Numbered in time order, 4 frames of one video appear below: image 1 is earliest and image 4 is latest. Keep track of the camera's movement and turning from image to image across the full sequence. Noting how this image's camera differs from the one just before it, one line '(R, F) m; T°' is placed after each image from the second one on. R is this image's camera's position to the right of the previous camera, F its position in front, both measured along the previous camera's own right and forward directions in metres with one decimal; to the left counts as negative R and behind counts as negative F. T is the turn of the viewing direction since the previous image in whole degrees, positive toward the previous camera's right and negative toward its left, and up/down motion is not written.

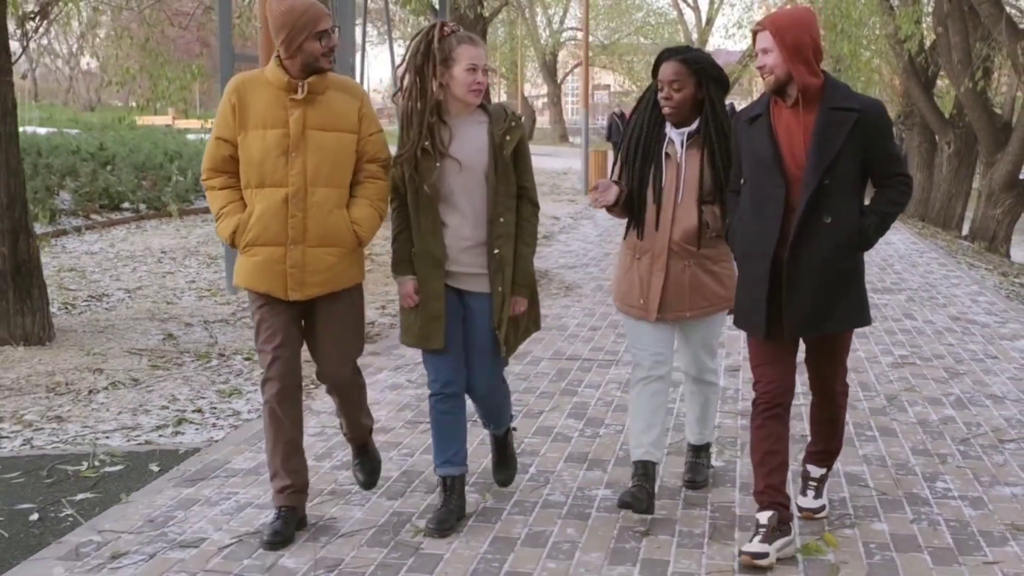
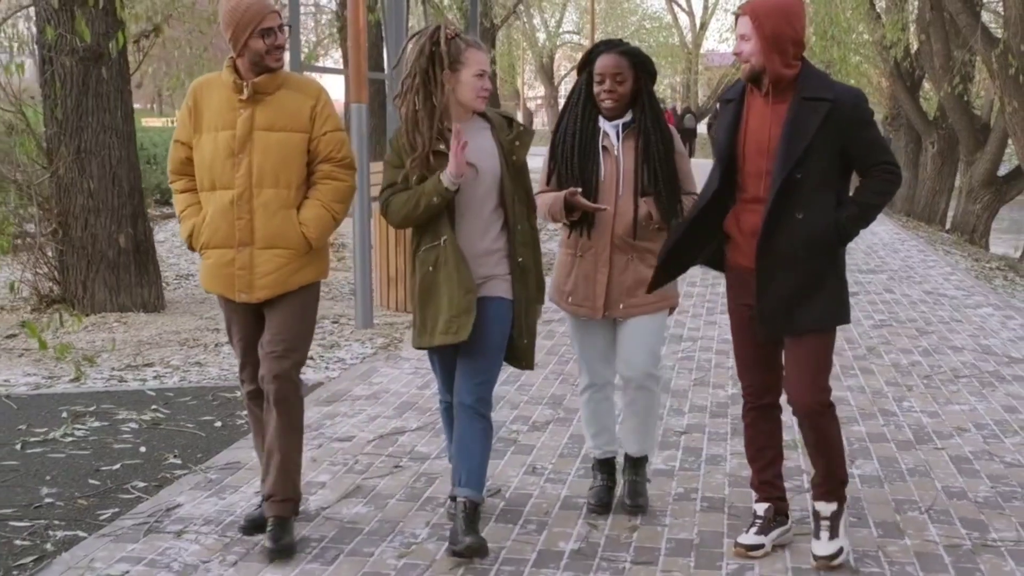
(-0.4, -1.3) m; 0°
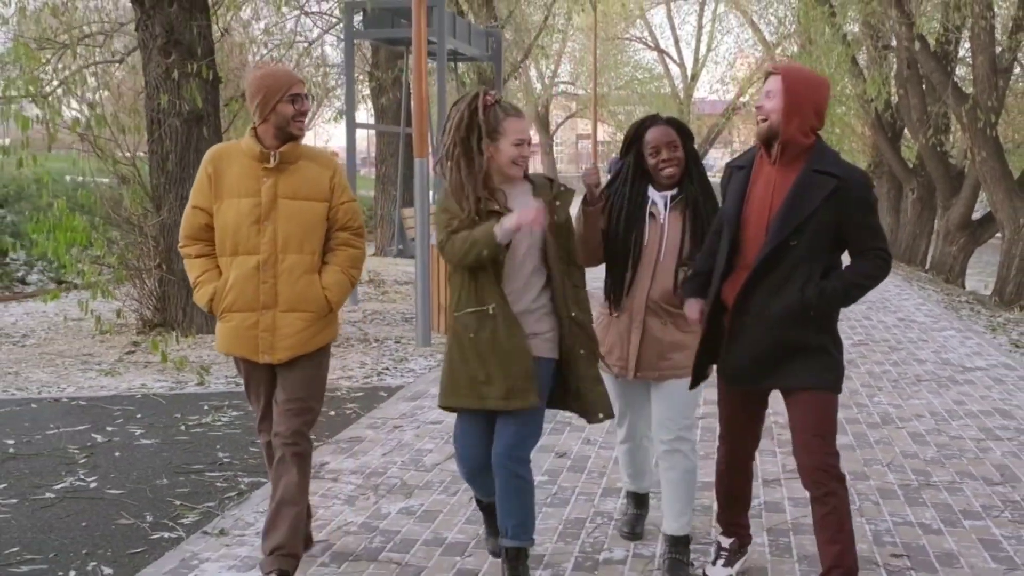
(-0.4, -1.4) m; +1°
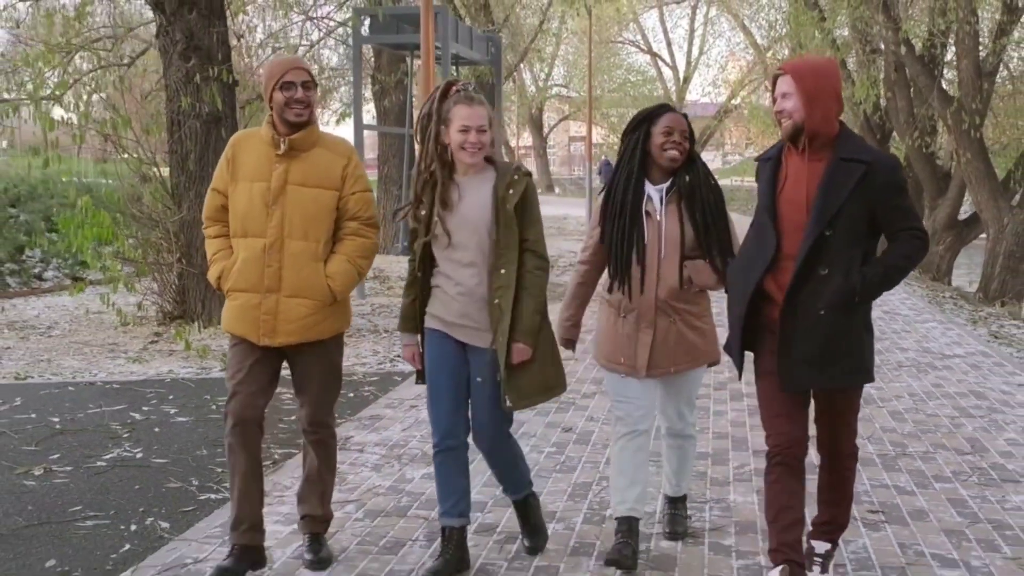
(-0.1, -0.5) m; 0°
